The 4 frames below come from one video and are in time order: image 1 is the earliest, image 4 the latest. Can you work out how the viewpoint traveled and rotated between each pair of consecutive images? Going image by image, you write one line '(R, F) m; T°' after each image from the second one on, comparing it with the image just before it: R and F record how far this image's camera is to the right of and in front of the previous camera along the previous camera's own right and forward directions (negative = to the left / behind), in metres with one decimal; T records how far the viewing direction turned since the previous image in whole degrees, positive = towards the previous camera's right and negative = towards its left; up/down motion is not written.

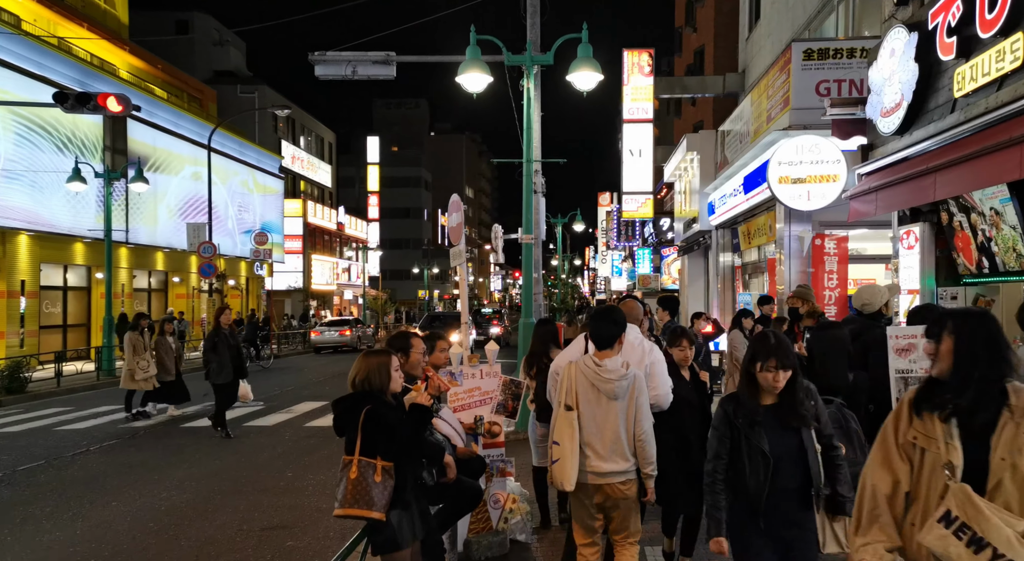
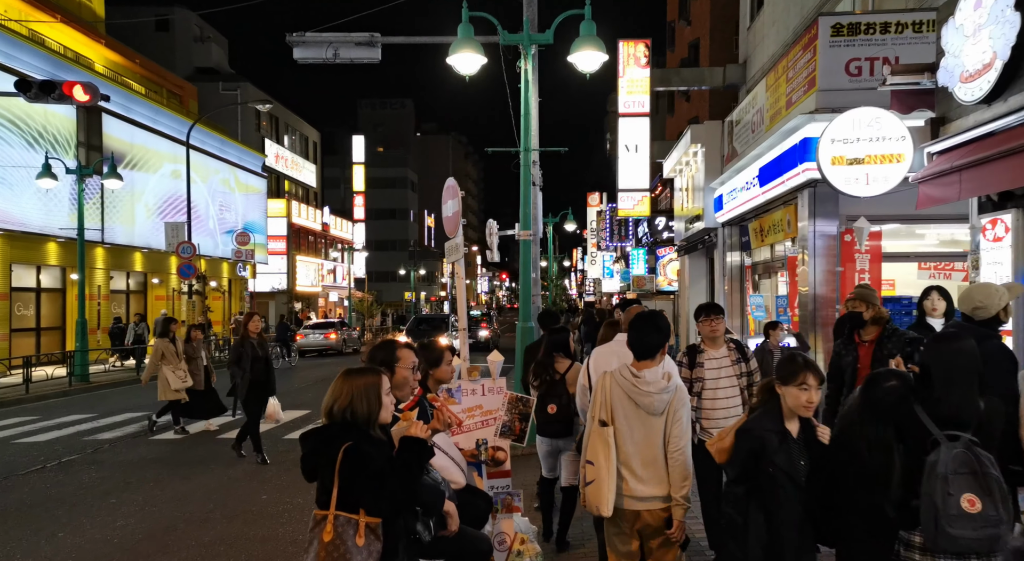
(-0.2, +1.1) m; +1°
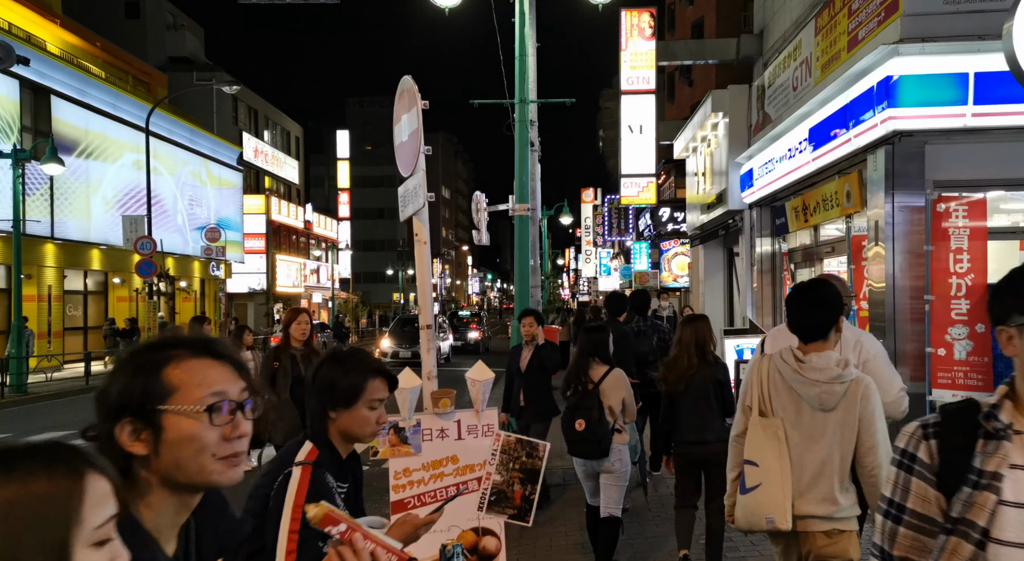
(0.0, +2.5) m; +1°
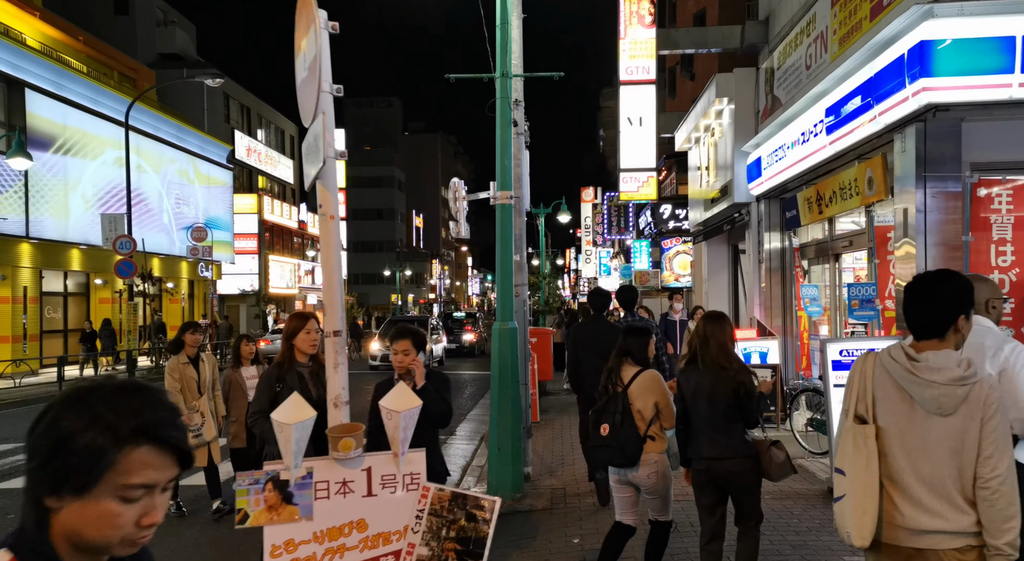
(+0.2, +1.1) m; 0°
